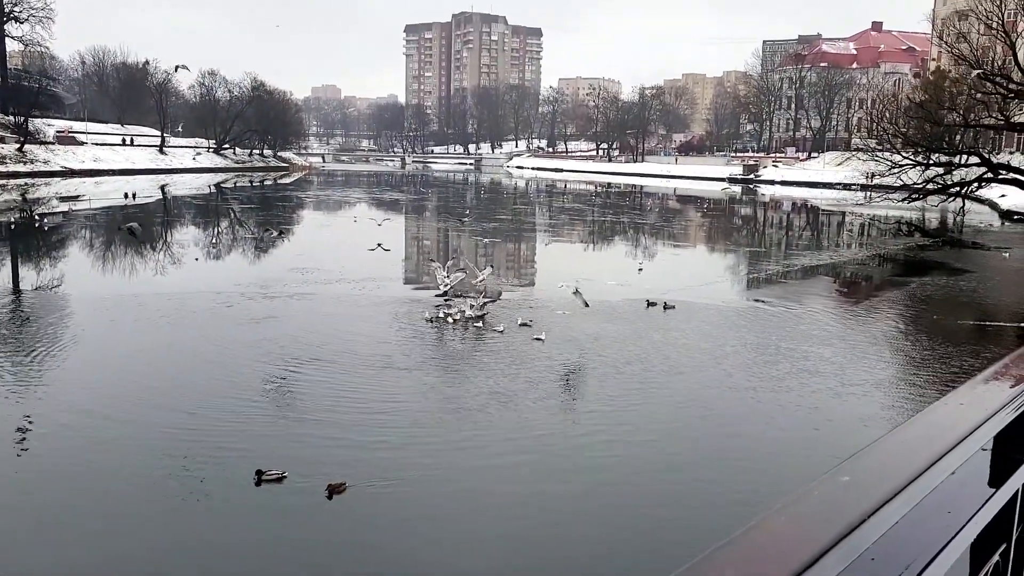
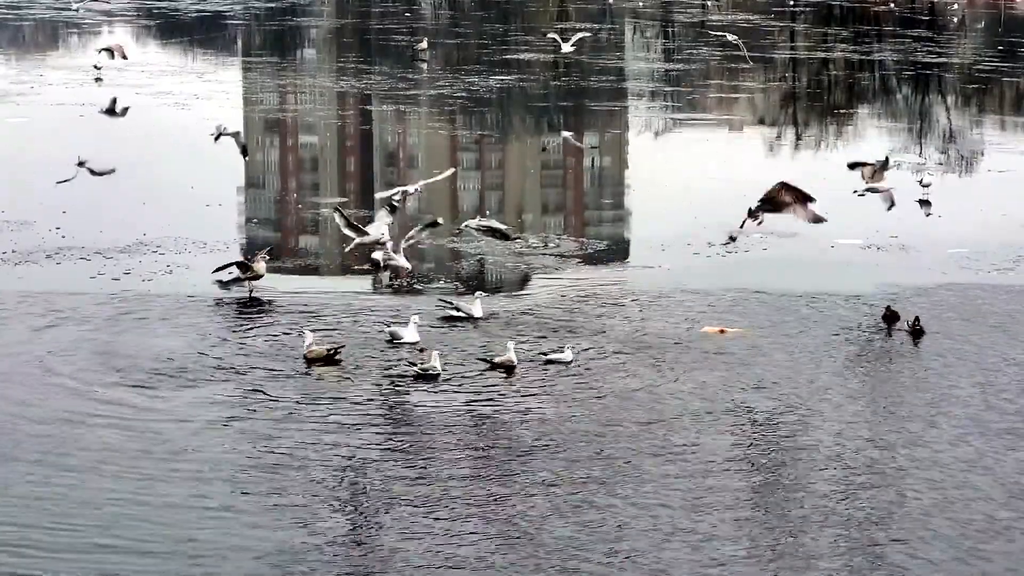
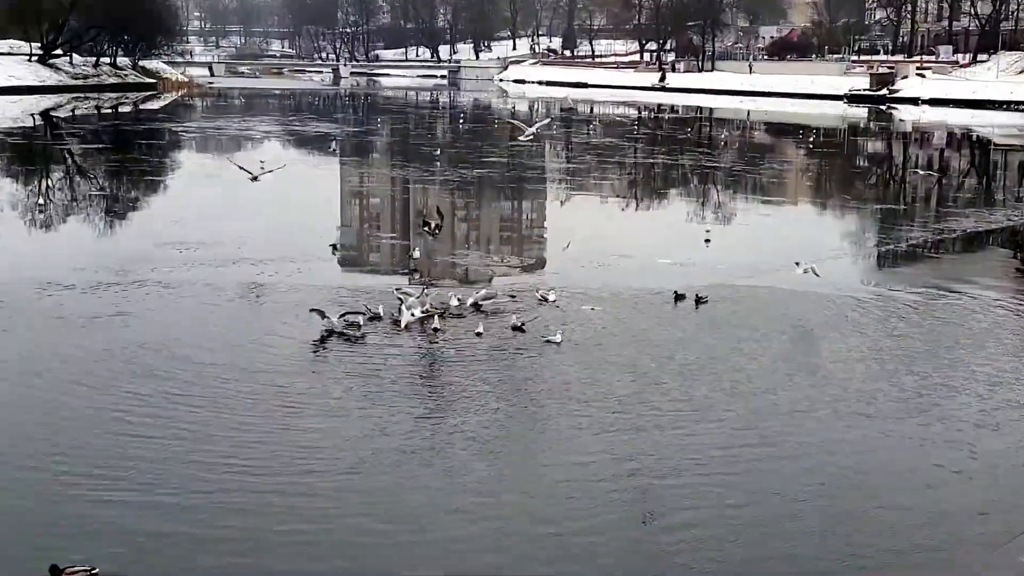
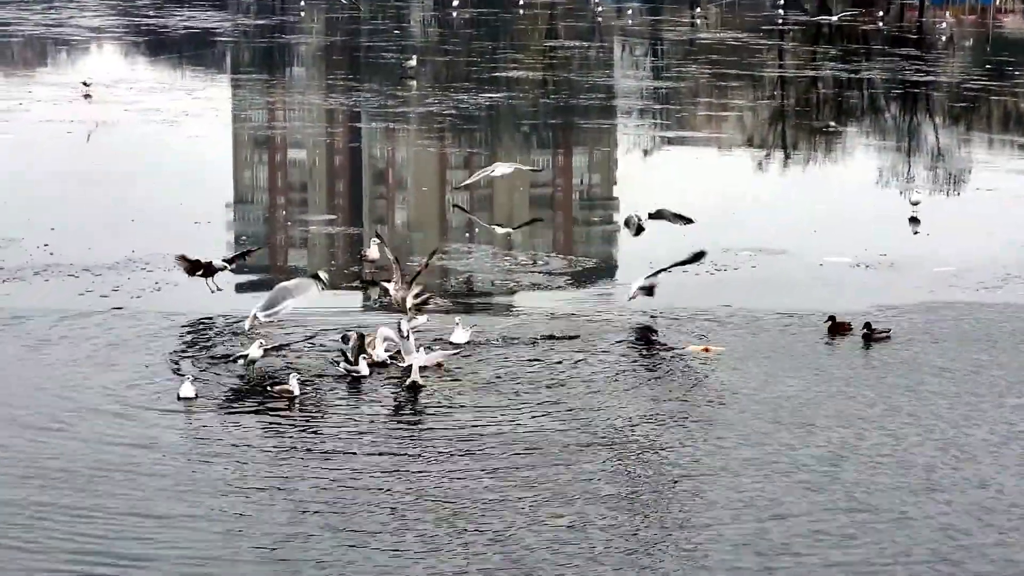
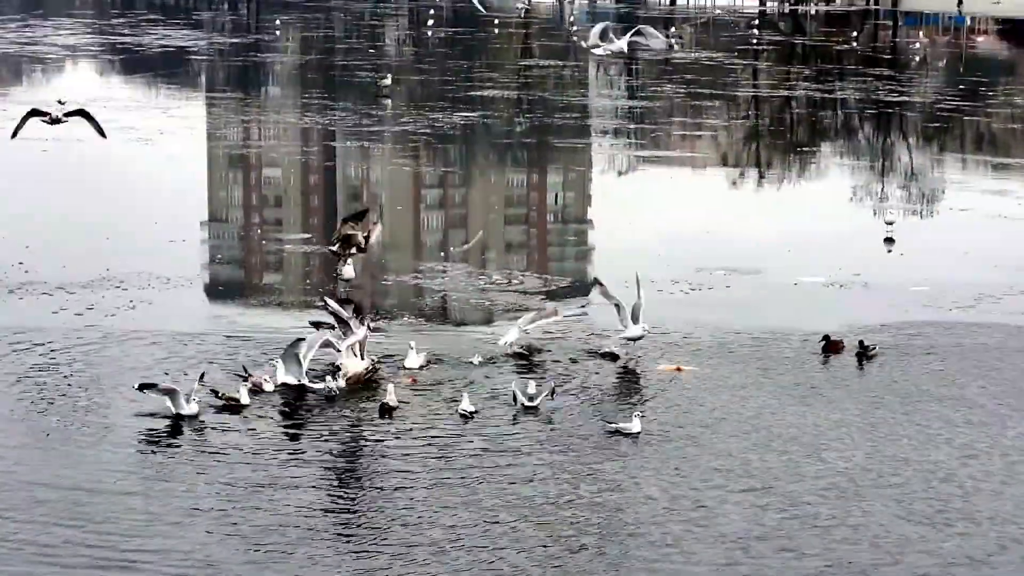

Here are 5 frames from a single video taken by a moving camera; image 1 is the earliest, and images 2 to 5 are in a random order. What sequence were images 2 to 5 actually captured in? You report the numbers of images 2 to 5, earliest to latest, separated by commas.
3, 5, 4, 2
